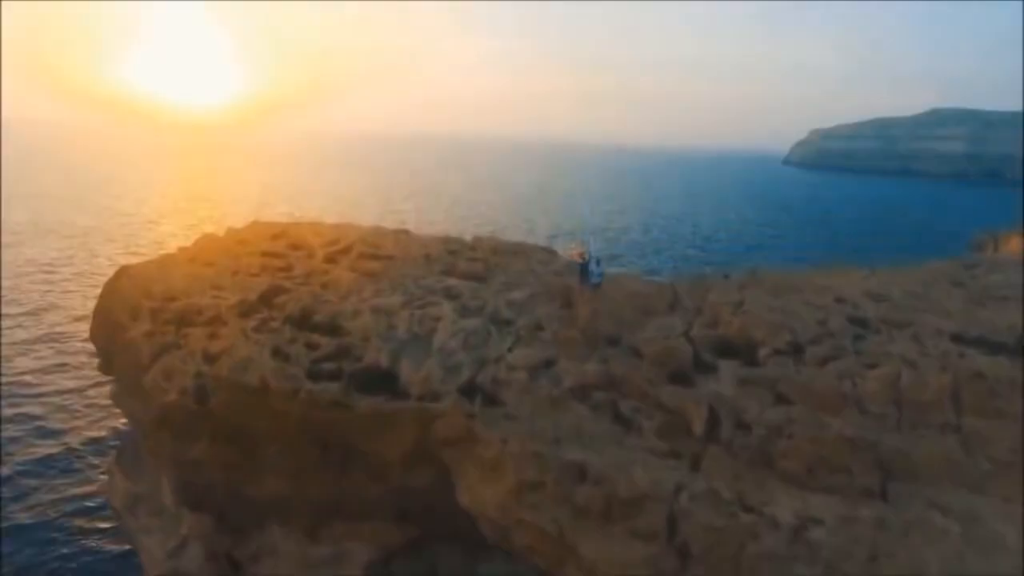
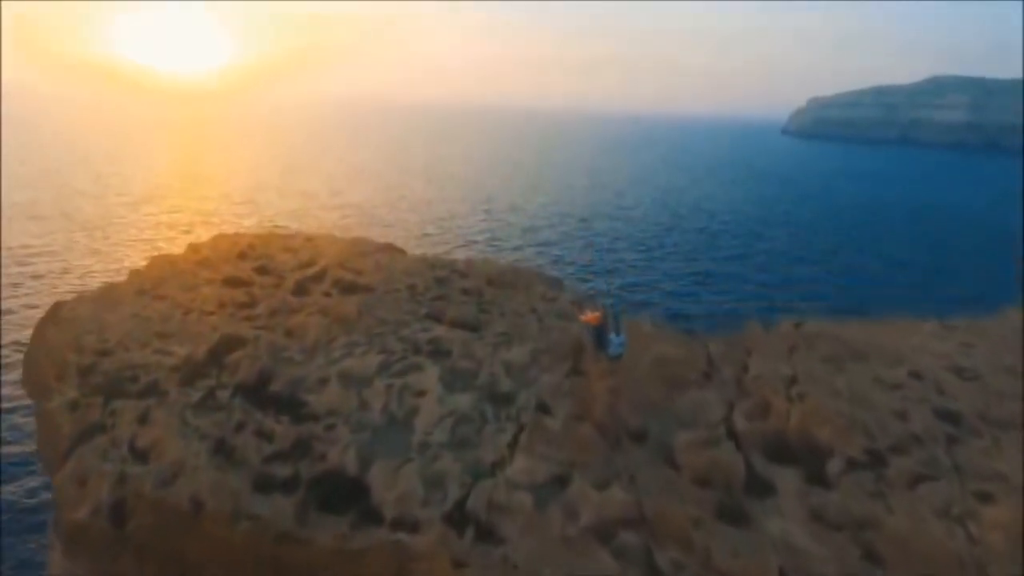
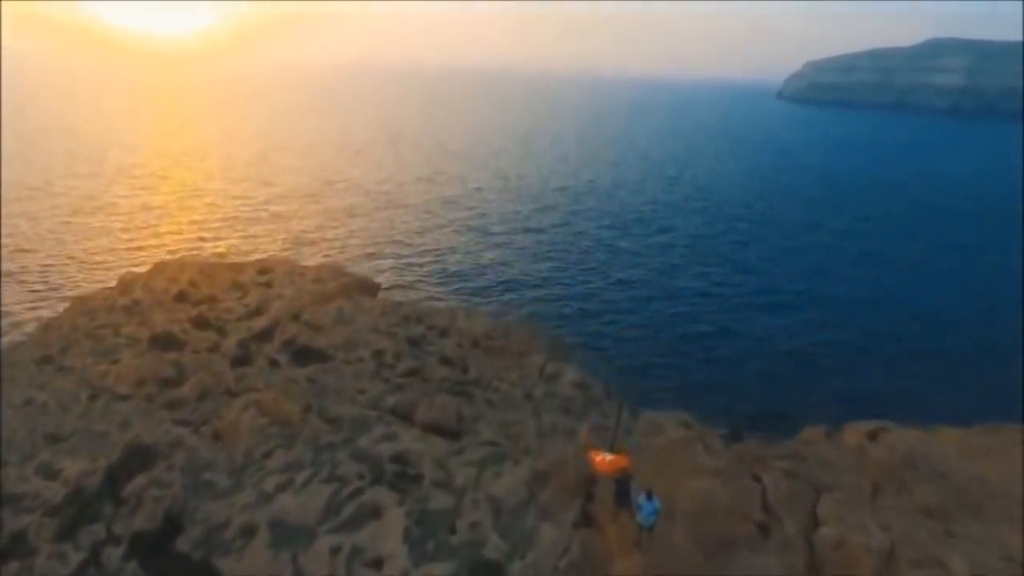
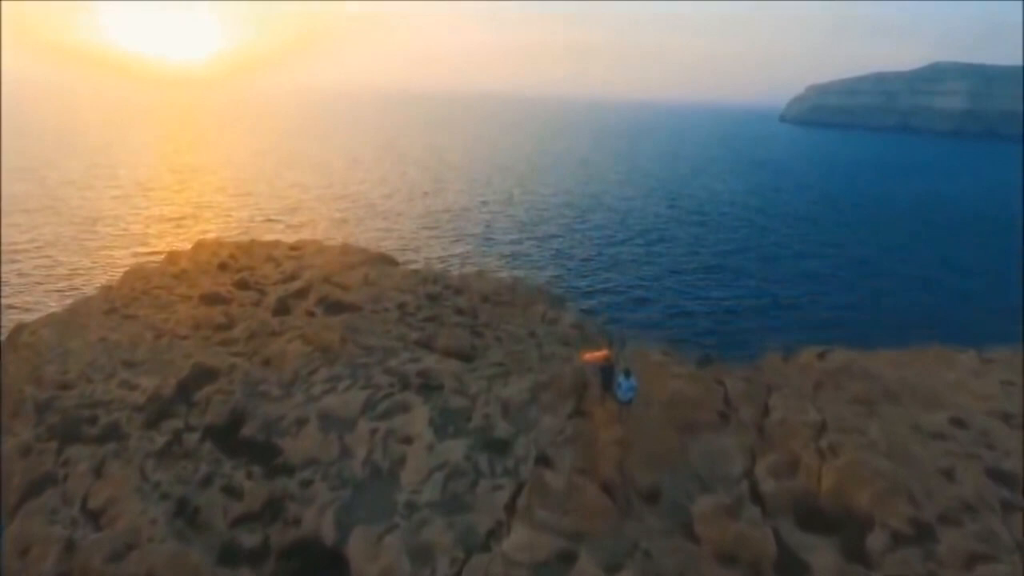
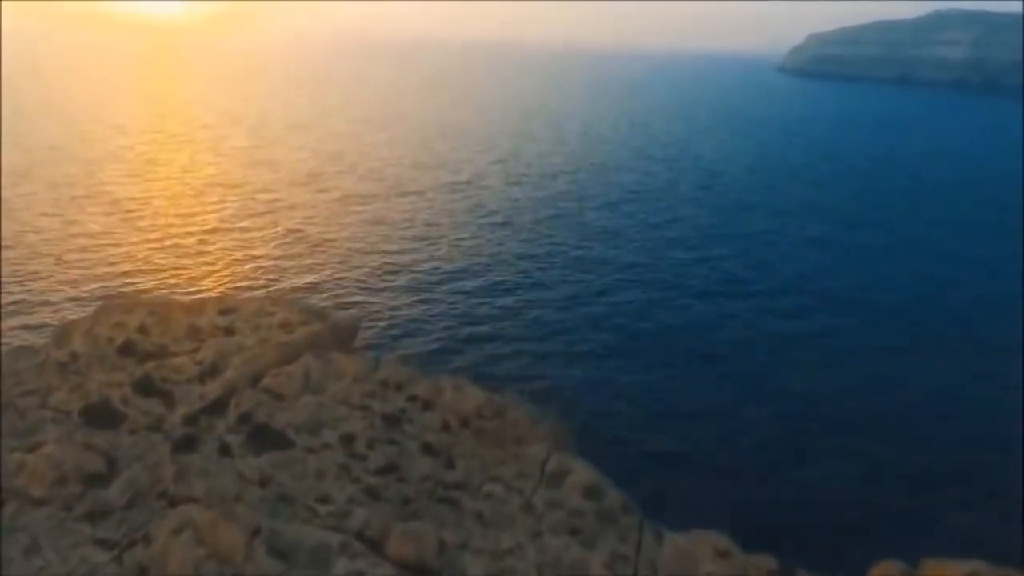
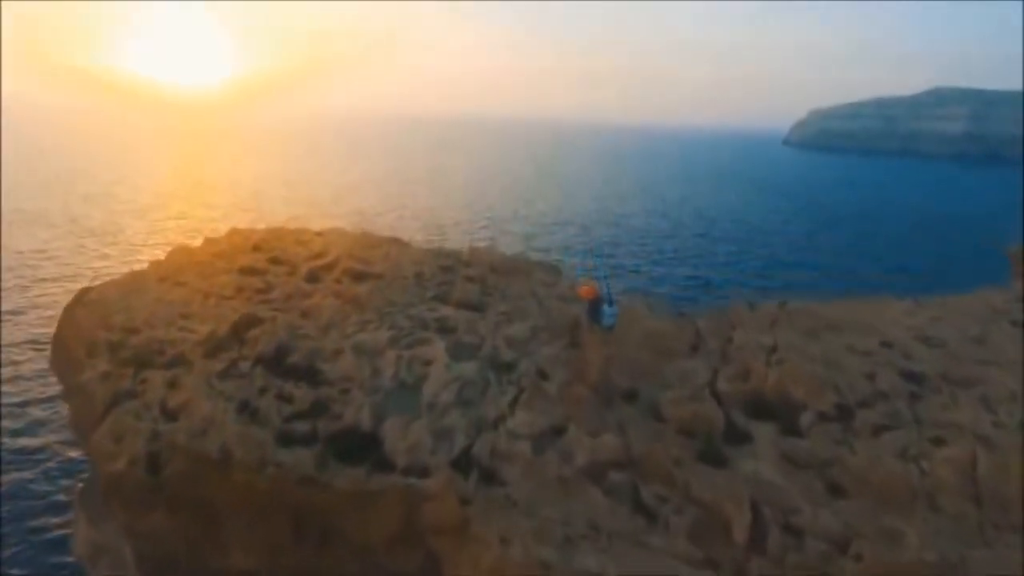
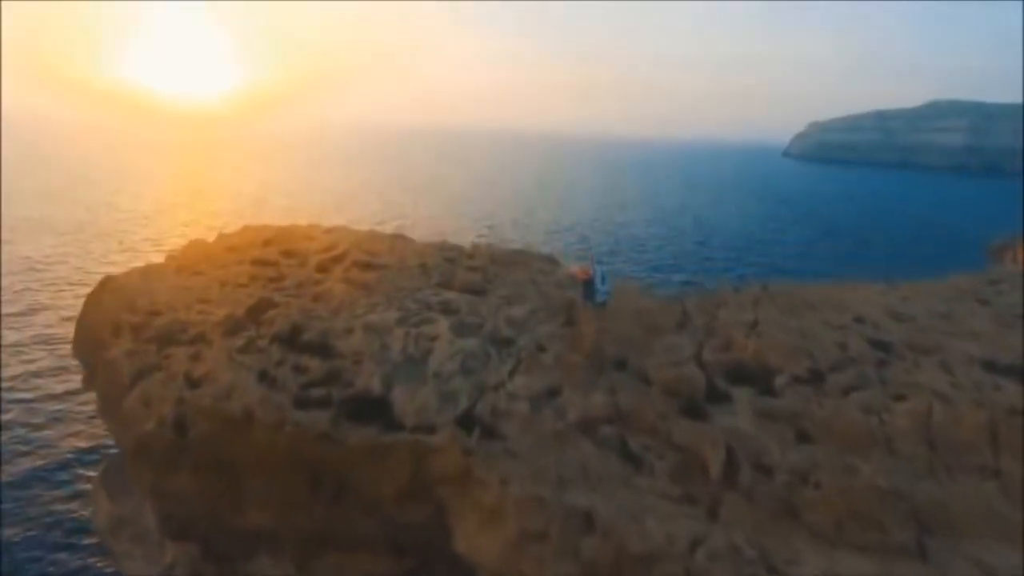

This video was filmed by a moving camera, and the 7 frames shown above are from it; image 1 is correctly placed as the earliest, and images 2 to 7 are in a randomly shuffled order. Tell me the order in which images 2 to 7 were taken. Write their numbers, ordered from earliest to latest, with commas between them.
7, 6, 2, 4, 3, 5
